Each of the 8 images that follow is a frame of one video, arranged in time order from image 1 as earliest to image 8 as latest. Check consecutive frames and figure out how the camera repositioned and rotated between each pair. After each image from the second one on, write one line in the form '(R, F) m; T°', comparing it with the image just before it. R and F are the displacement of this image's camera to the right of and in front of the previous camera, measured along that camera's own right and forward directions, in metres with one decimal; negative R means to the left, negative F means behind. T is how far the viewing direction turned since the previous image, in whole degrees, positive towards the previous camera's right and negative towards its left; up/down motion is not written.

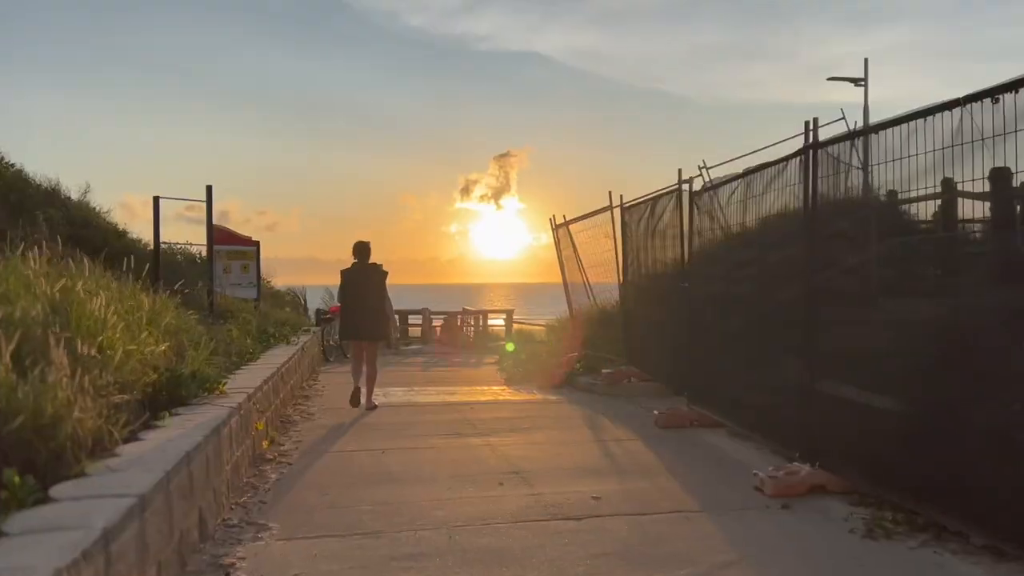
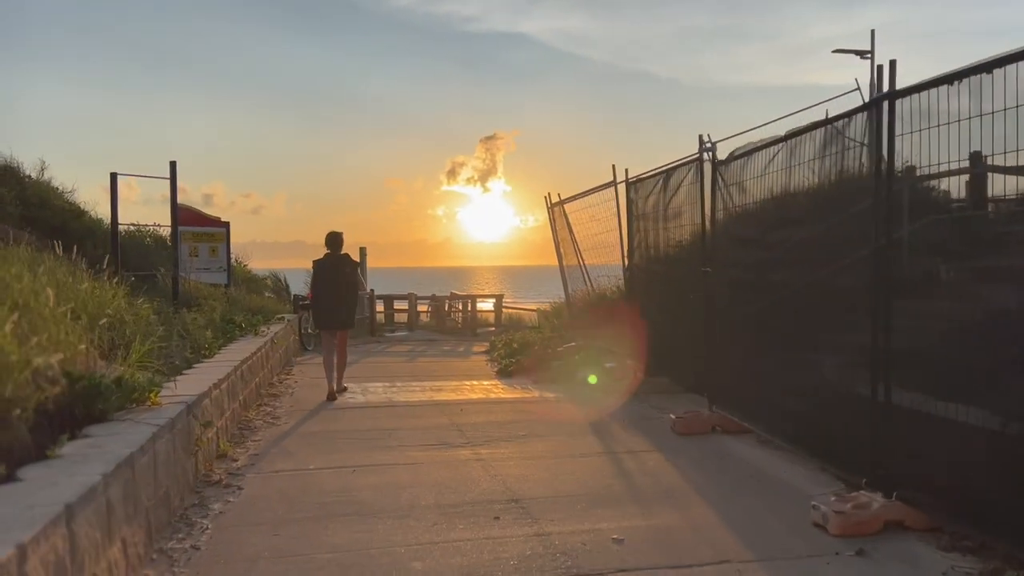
(-0.1, +1.0) m; +1°
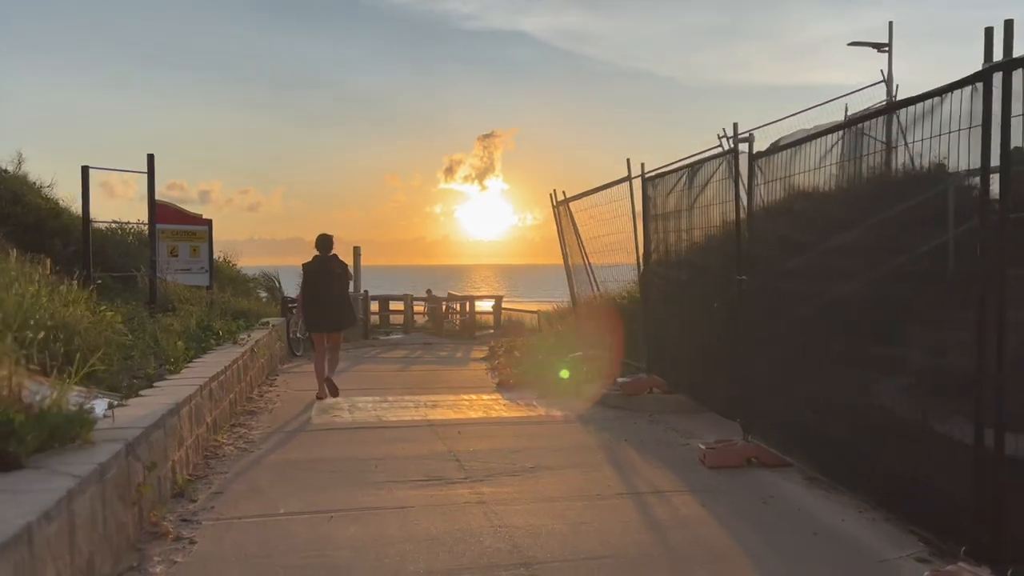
(-0.1, +0.8) m; 0°
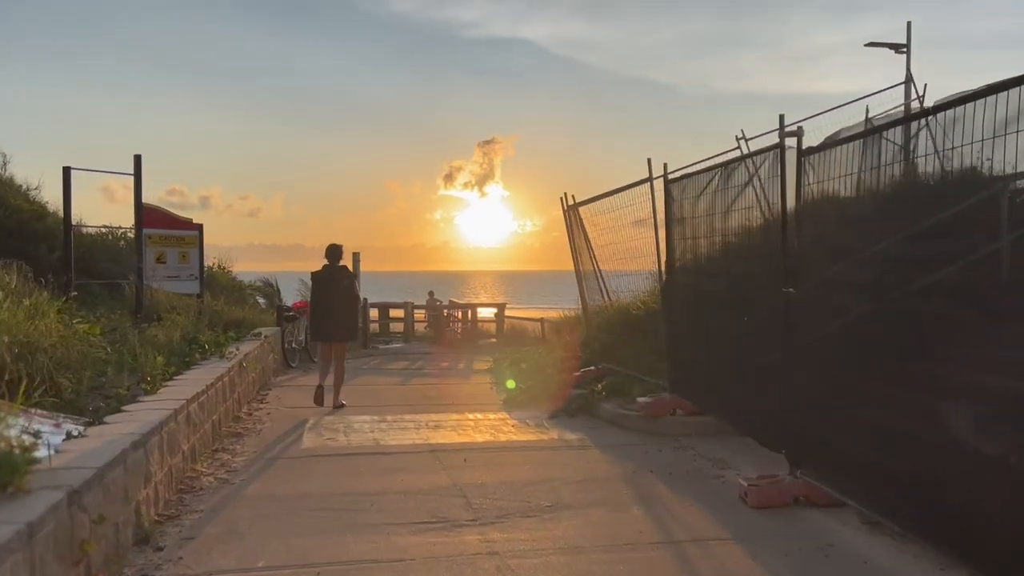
(-0.1, +0.7) m; 0°
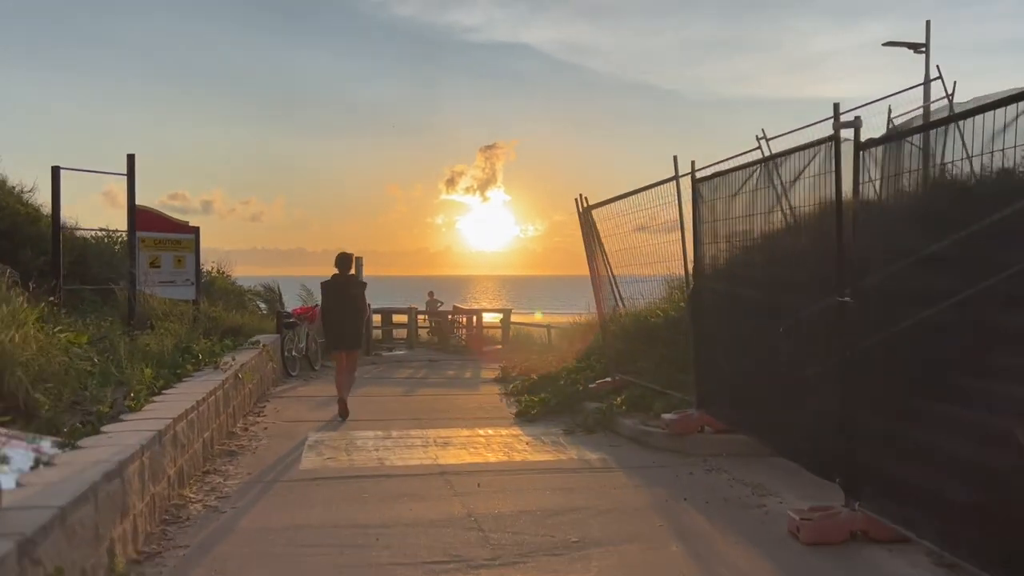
(-0.1, +0.5) m; 0°
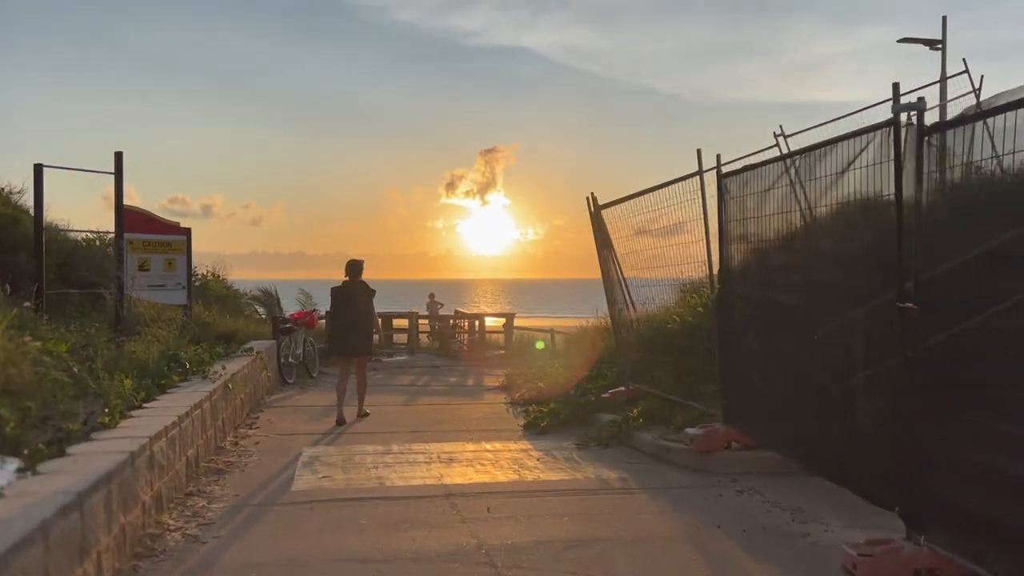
(-0.1, +0.5) m; 0°
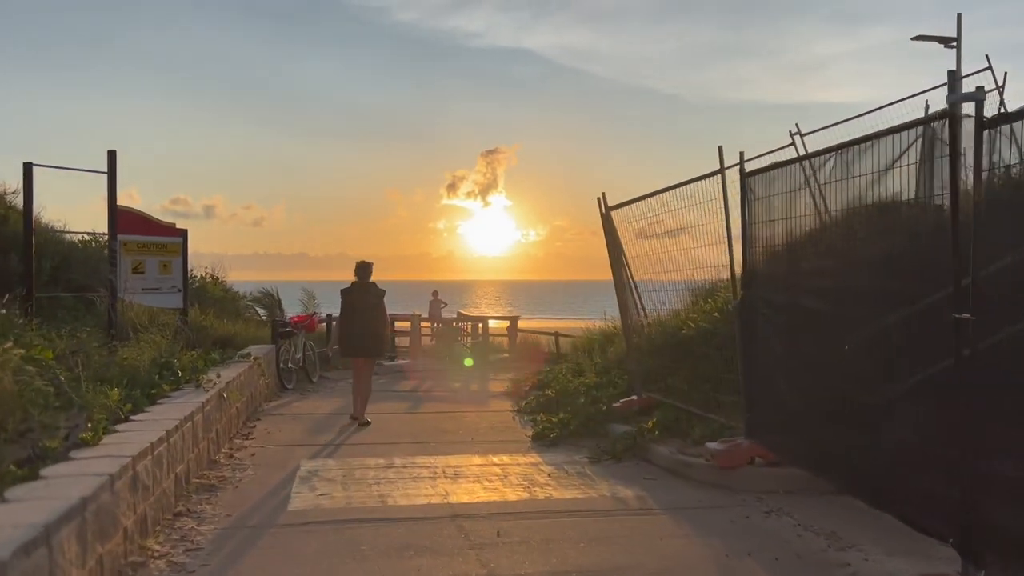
(-0.1, +0.4) m; 0°
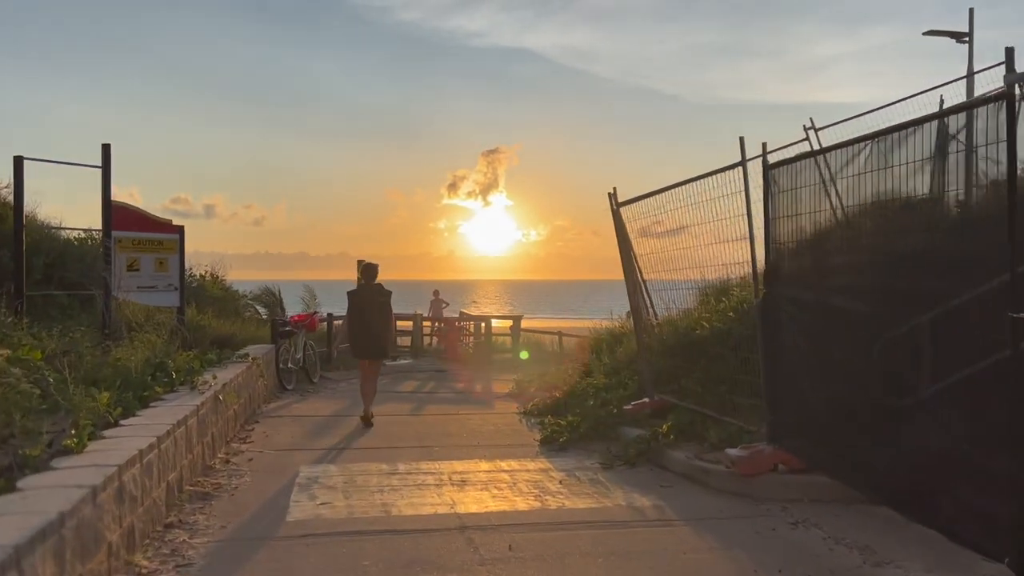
(-0.1, +0.3) m; 0°
